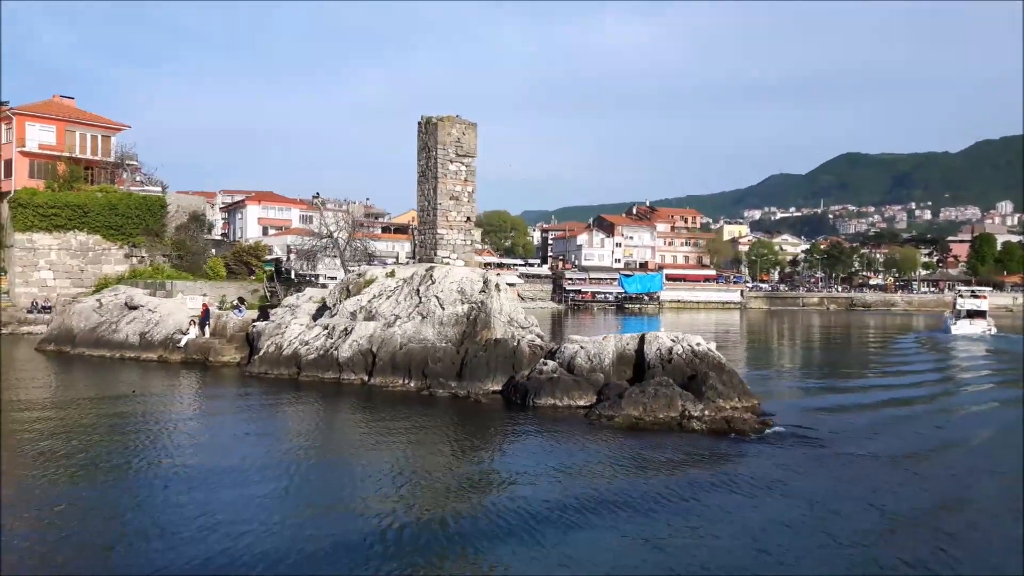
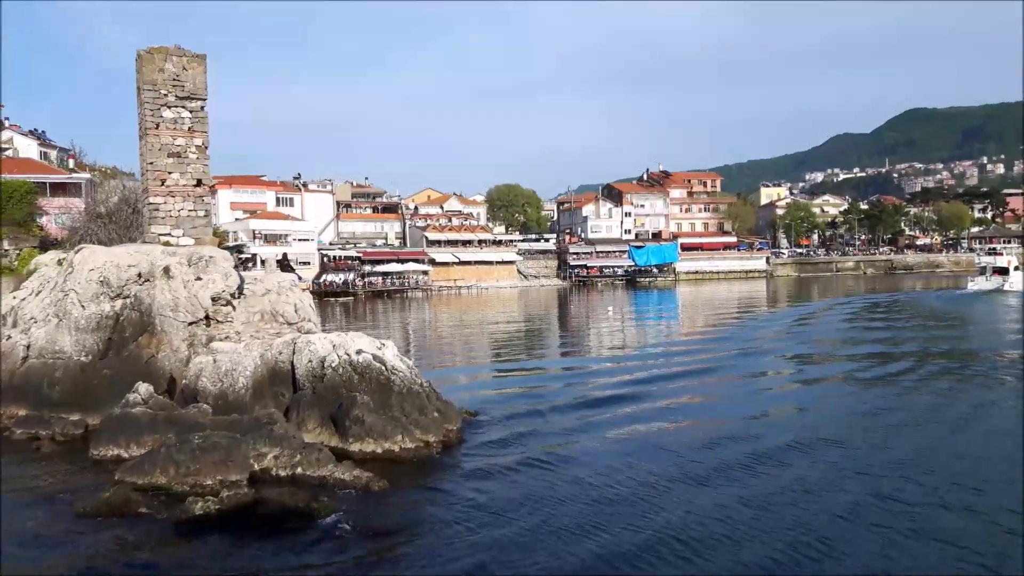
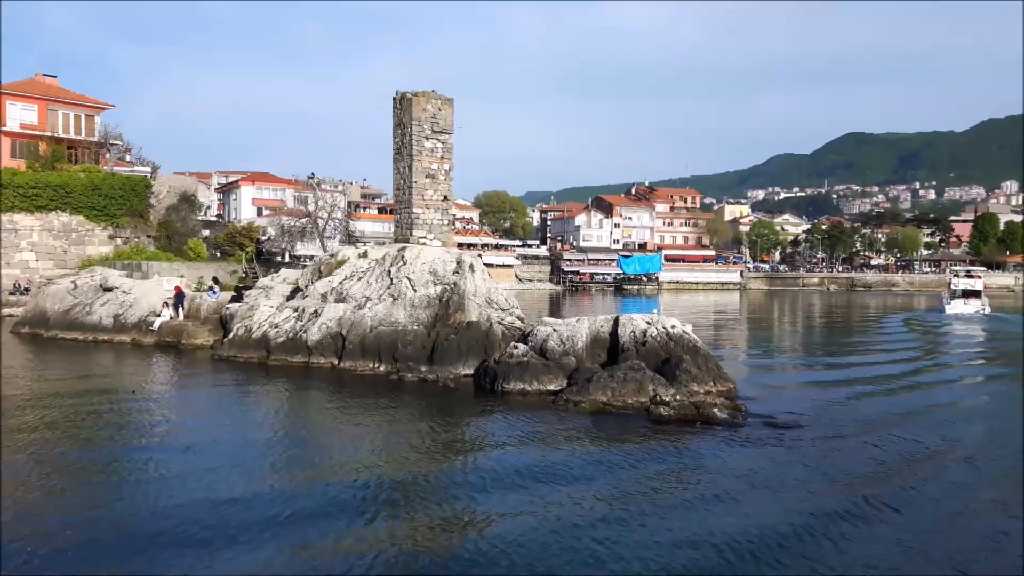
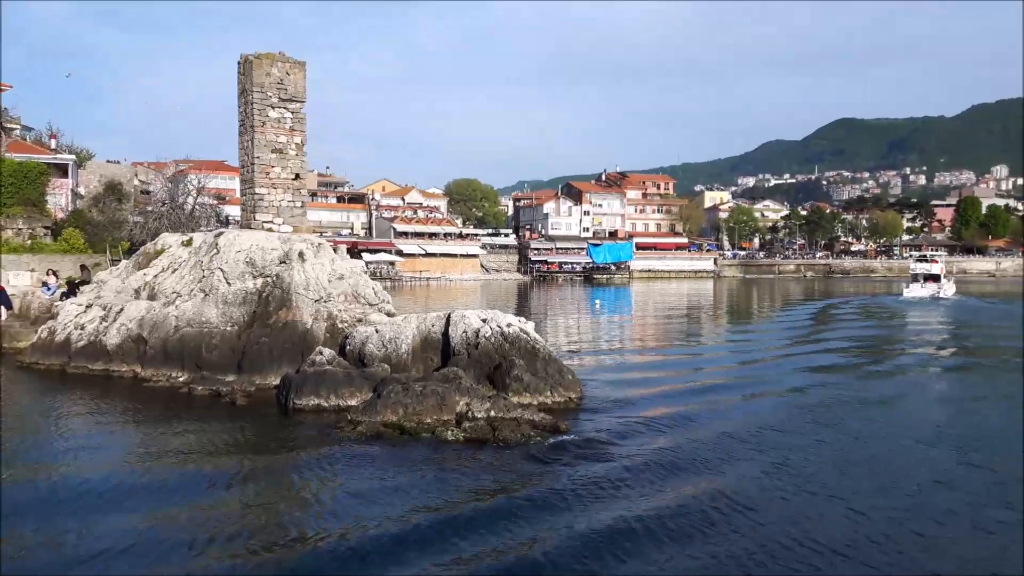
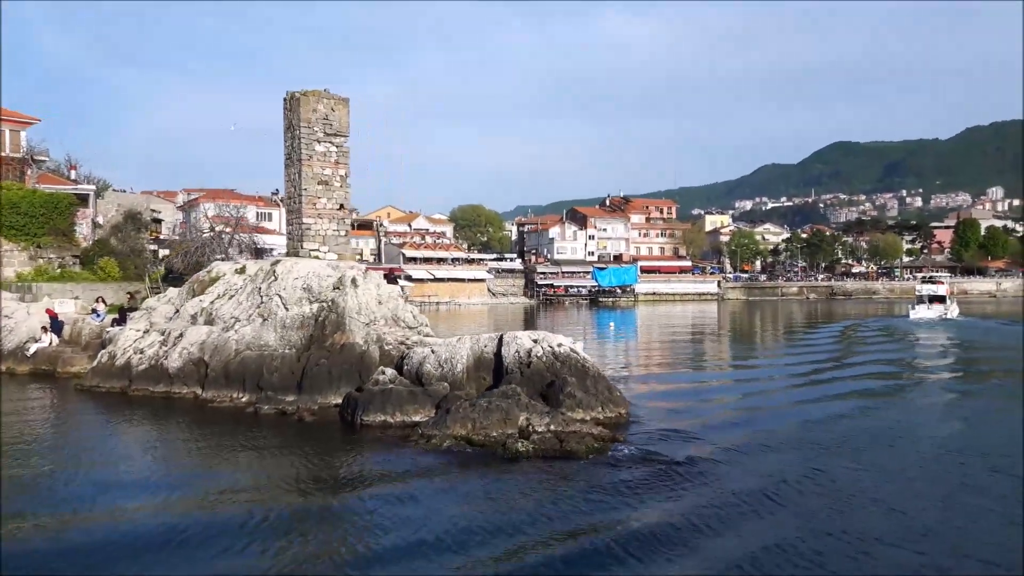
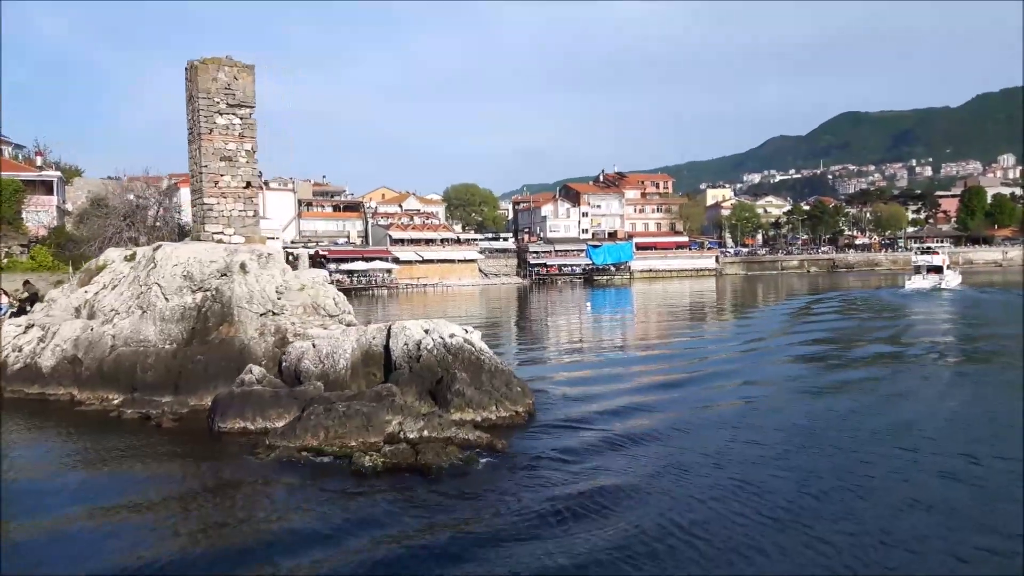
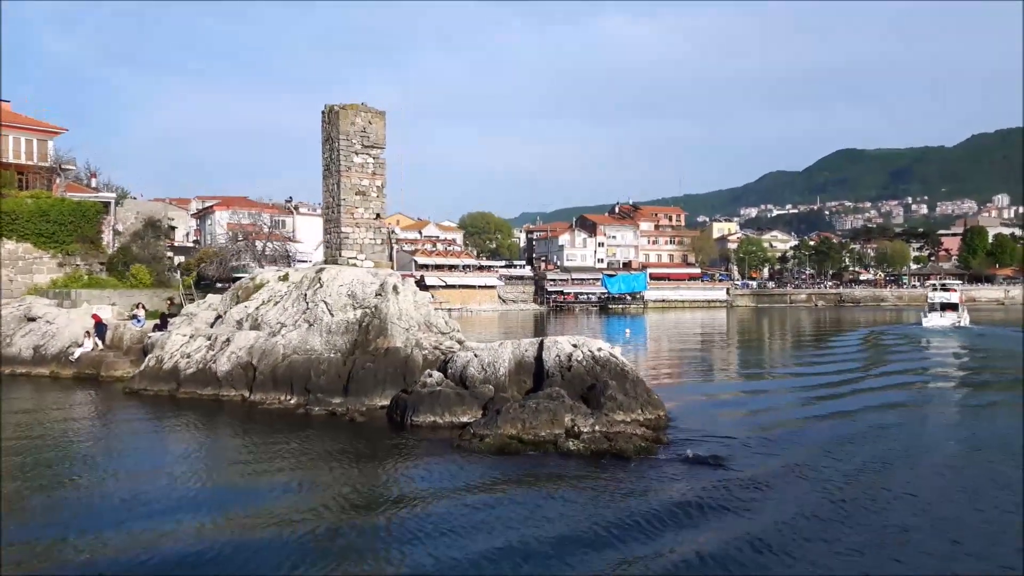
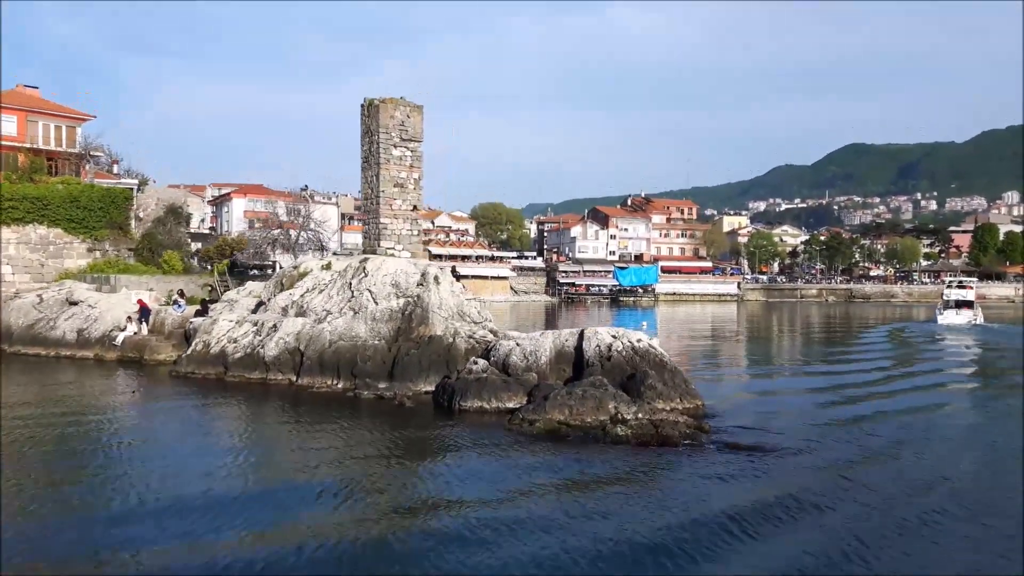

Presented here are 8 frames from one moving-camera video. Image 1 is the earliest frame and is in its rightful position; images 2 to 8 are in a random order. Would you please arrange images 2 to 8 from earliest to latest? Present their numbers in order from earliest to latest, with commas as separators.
3, 8, 7, 5, 4, 6, 2
